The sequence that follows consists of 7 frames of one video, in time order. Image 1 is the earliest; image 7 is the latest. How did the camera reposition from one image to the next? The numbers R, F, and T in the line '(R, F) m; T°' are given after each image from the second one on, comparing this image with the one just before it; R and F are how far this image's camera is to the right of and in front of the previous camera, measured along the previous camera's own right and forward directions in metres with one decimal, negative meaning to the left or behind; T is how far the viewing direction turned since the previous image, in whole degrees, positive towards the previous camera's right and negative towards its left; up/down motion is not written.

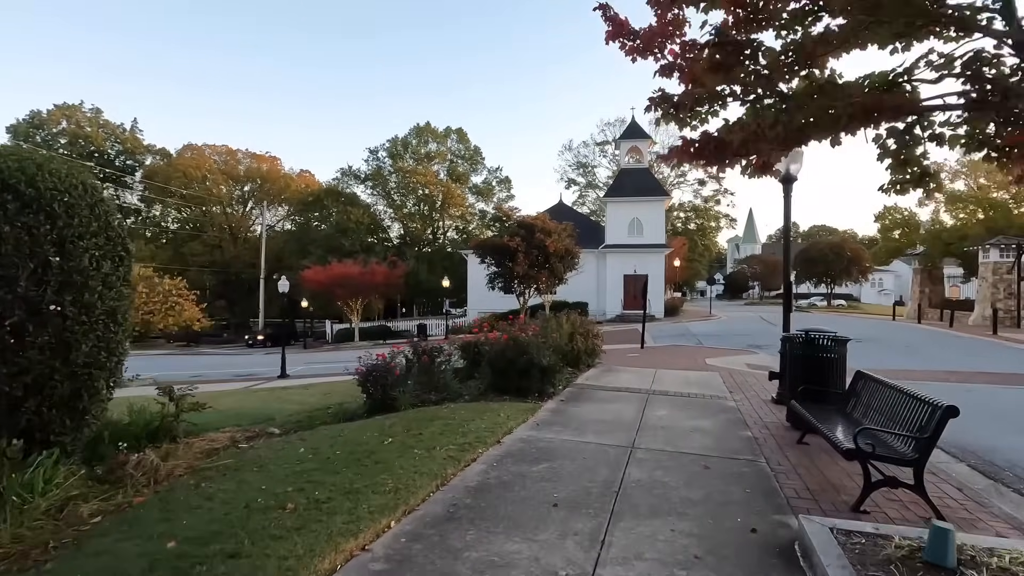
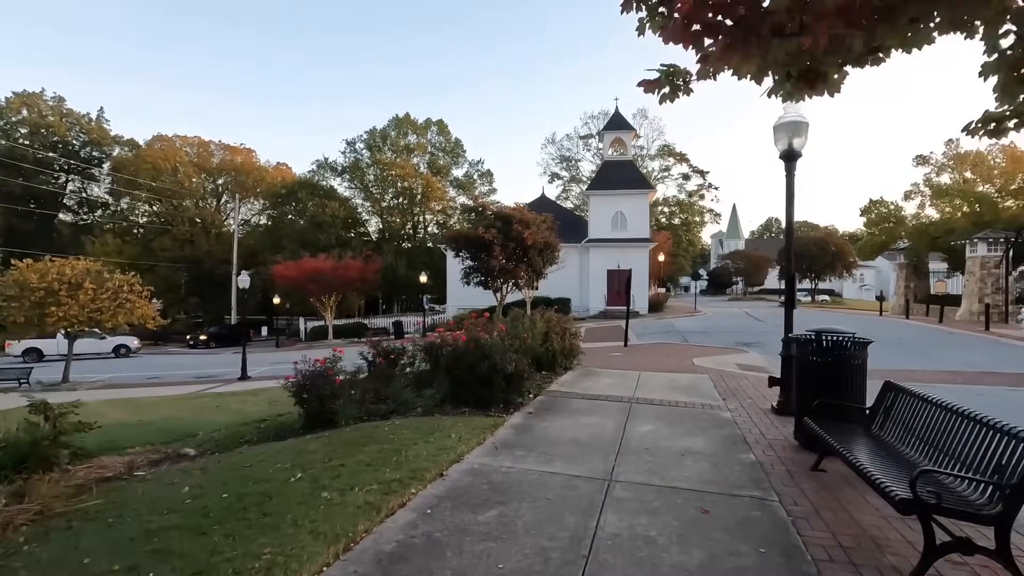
(+0.3, +1.2) m; +2°
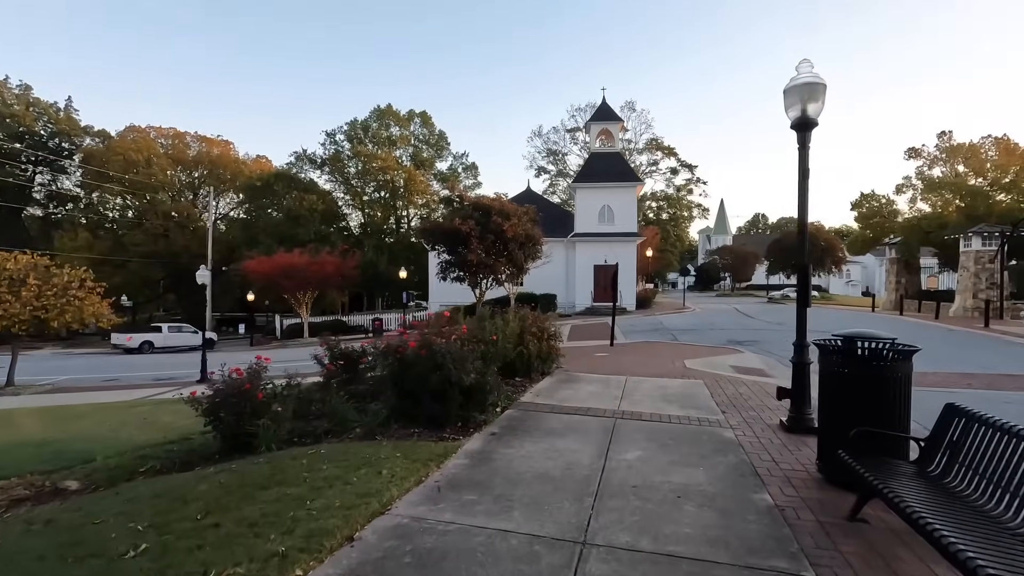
(+0.3, +1.2) m; +1°
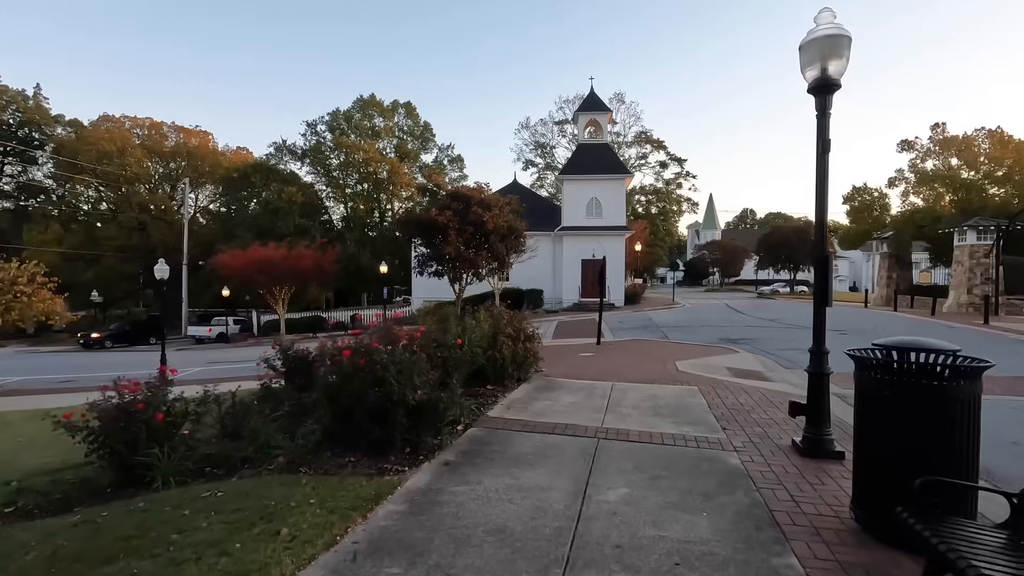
(+0.3, +1.0) m; +1°
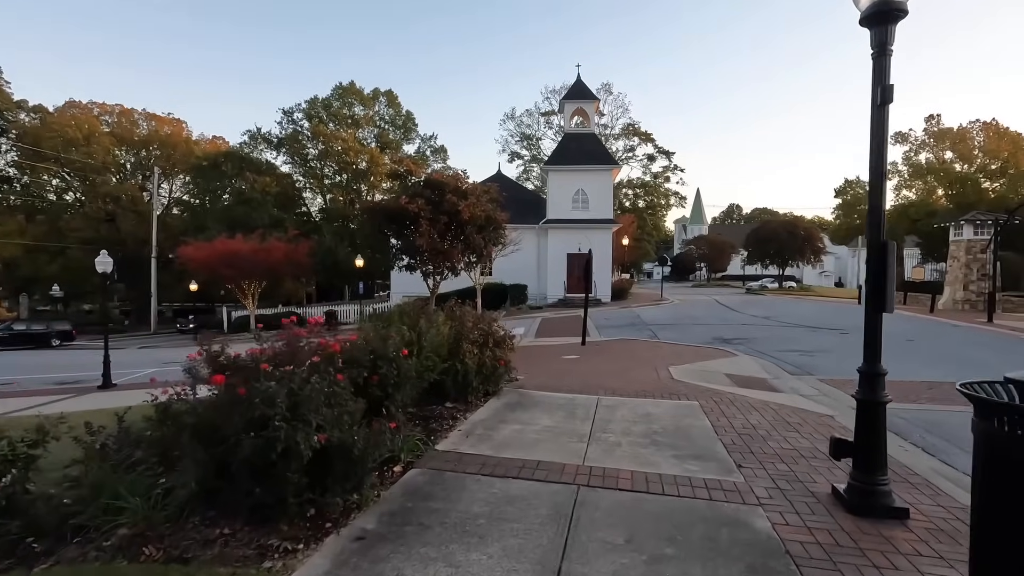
(+0.3, +1.3) m; +1°
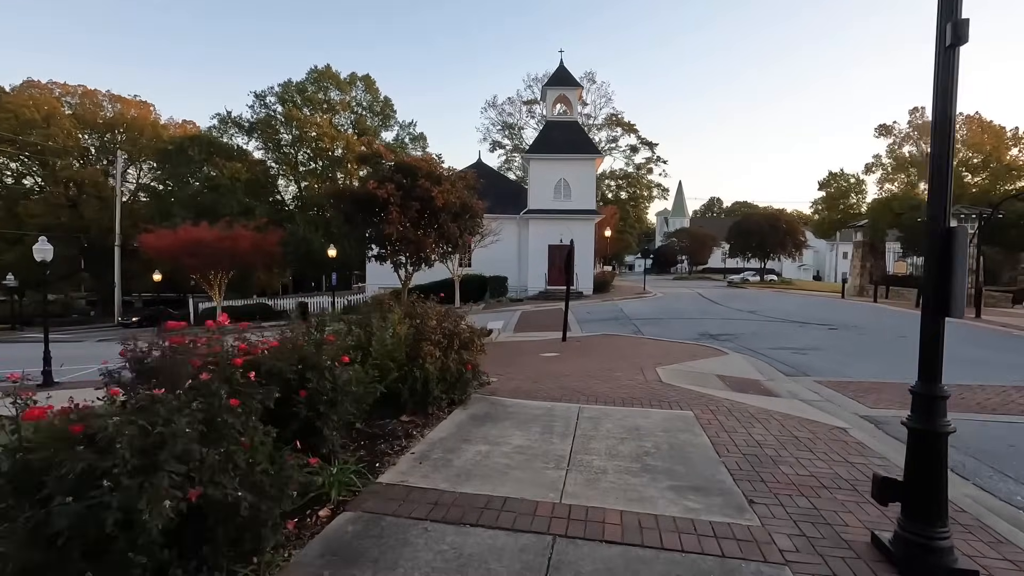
(+0.1, +0.9) m; +2°
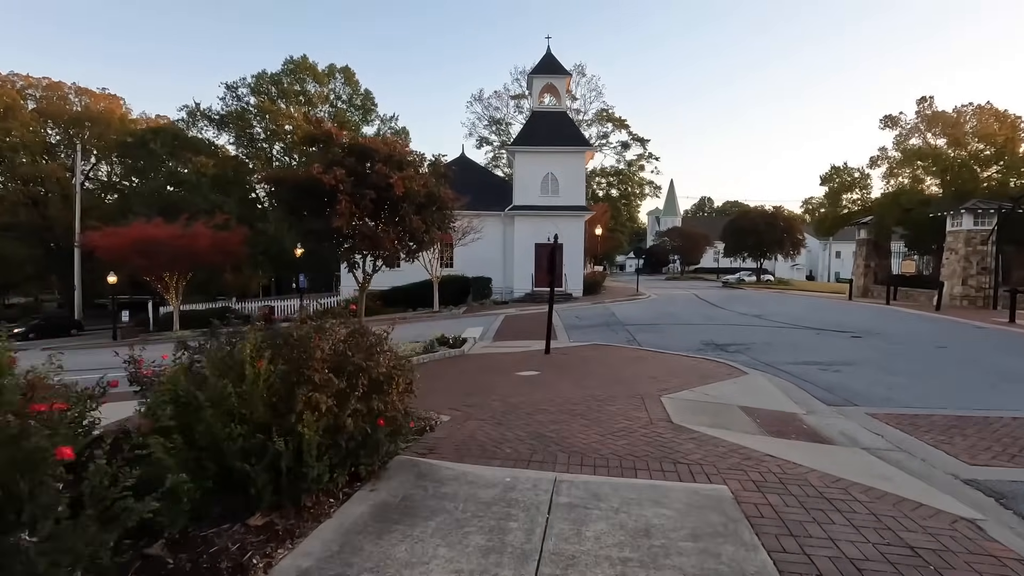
(+0.4, +2.1) m; +1°
